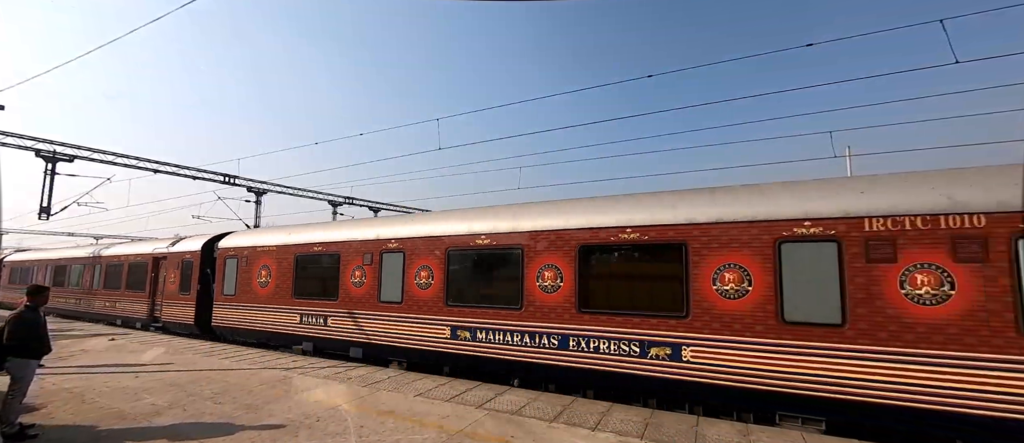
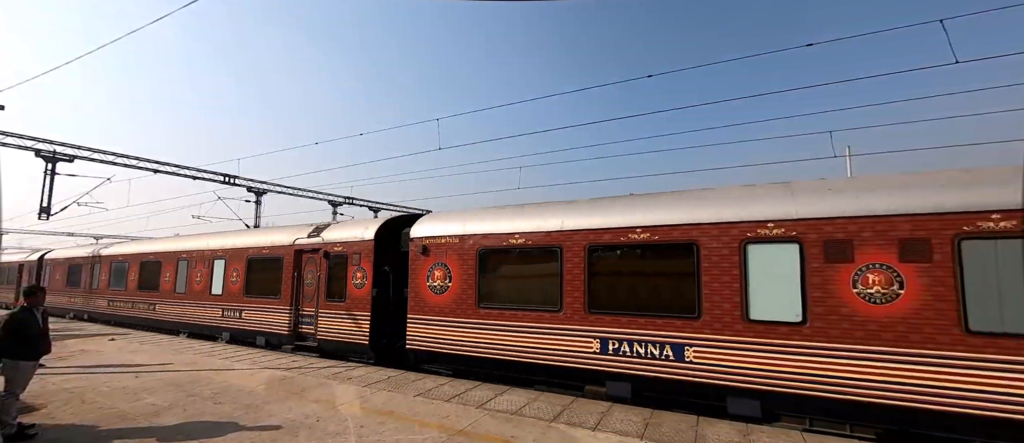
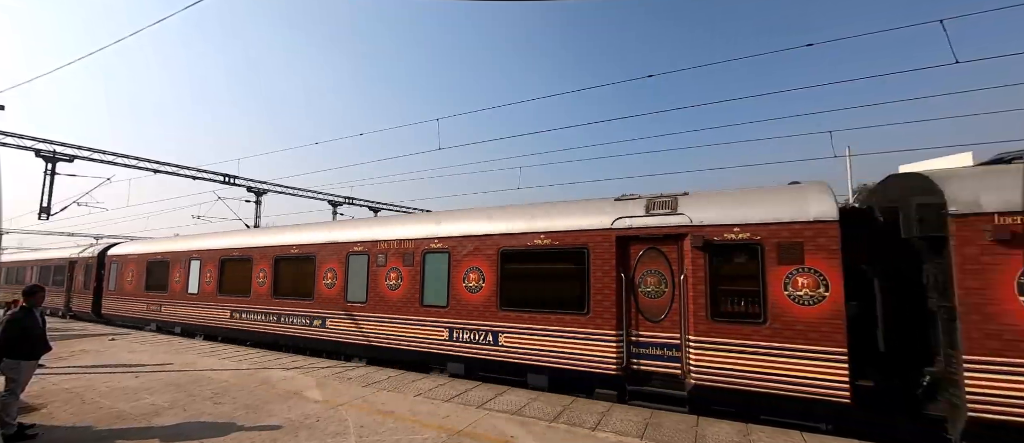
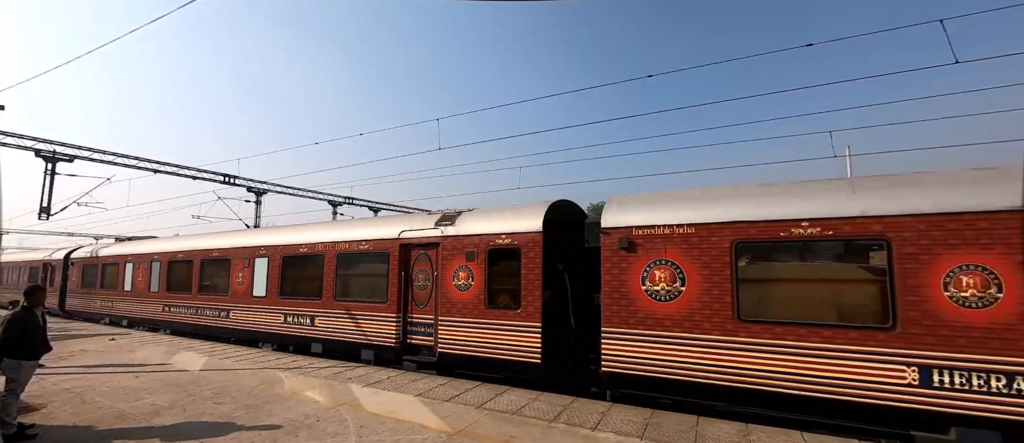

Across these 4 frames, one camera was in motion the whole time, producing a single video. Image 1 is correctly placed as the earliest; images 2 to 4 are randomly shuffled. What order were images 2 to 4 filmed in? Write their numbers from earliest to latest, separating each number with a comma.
2, 3, 4
